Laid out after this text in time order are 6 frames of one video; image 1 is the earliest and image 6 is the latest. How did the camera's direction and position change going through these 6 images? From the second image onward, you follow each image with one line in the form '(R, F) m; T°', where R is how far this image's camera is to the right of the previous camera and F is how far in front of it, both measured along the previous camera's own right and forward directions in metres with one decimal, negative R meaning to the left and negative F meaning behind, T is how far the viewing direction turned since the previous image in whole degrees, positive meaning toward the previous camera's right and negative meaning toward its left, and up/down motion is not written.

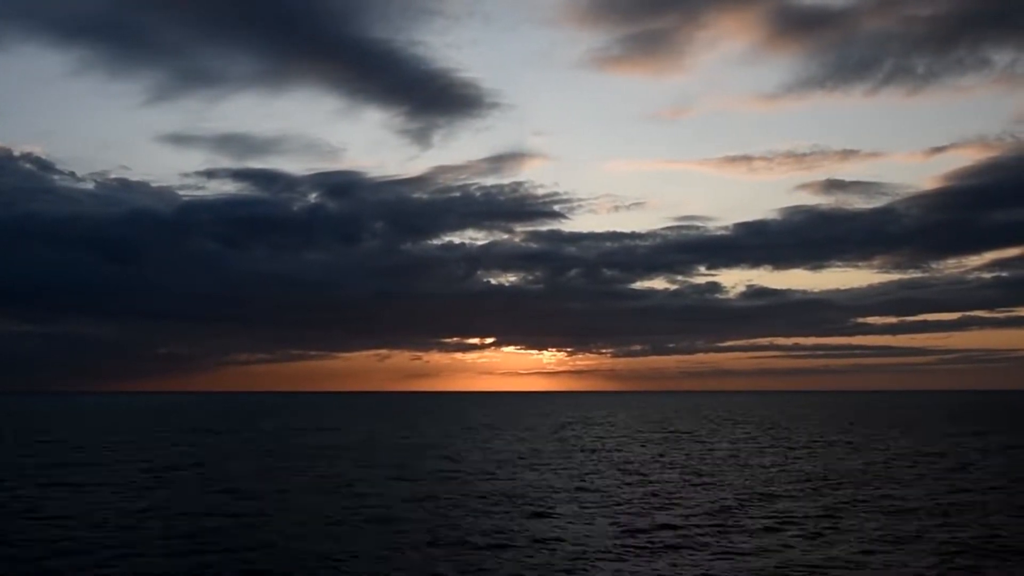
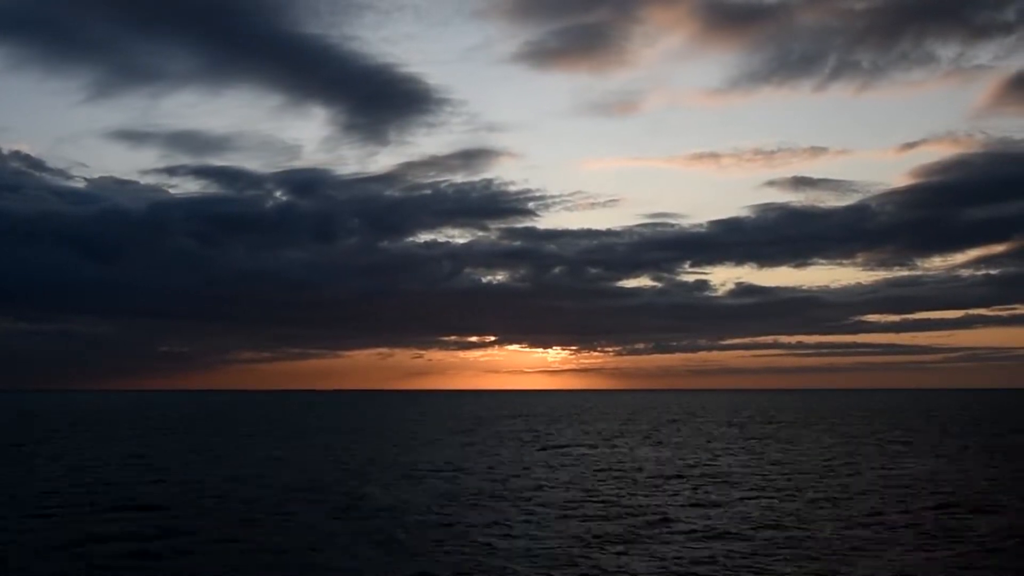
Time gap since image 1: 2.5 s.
(-16.3, +13.5) m; 0°
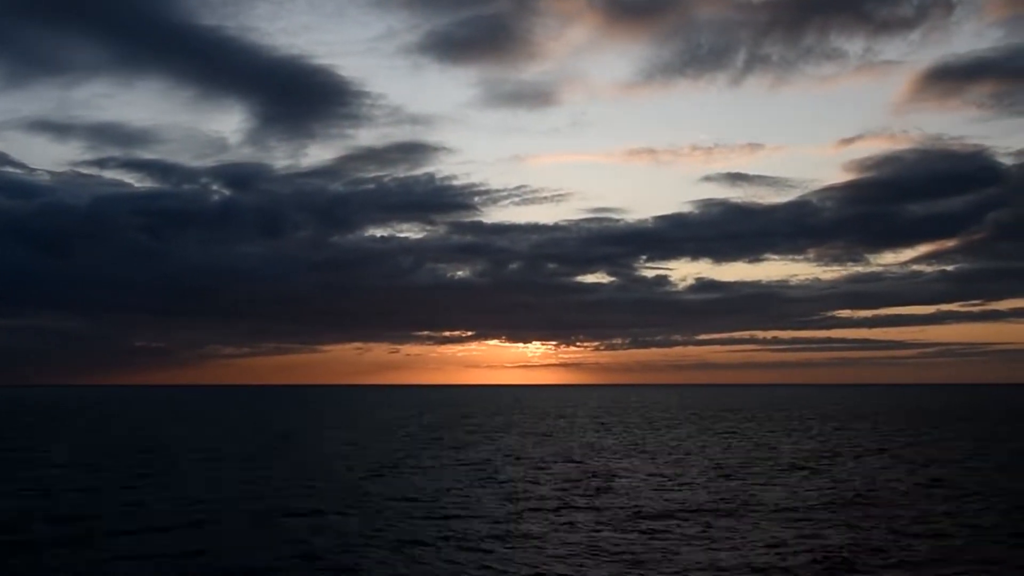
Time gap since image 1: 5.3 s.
(-18.7, +0.8) m; +2°
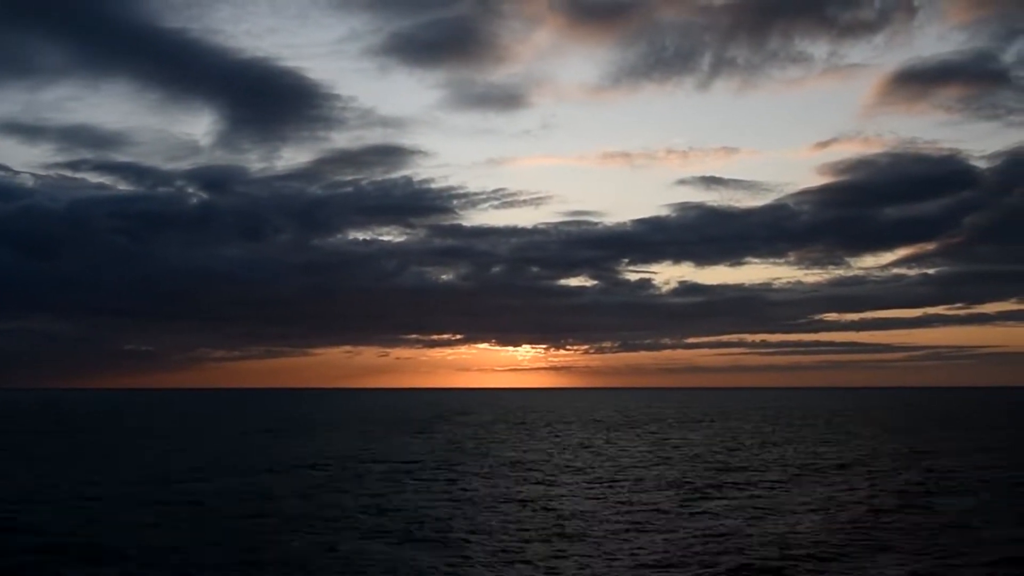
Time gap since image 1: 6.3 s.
(-14.8, -7.6) m; +1°
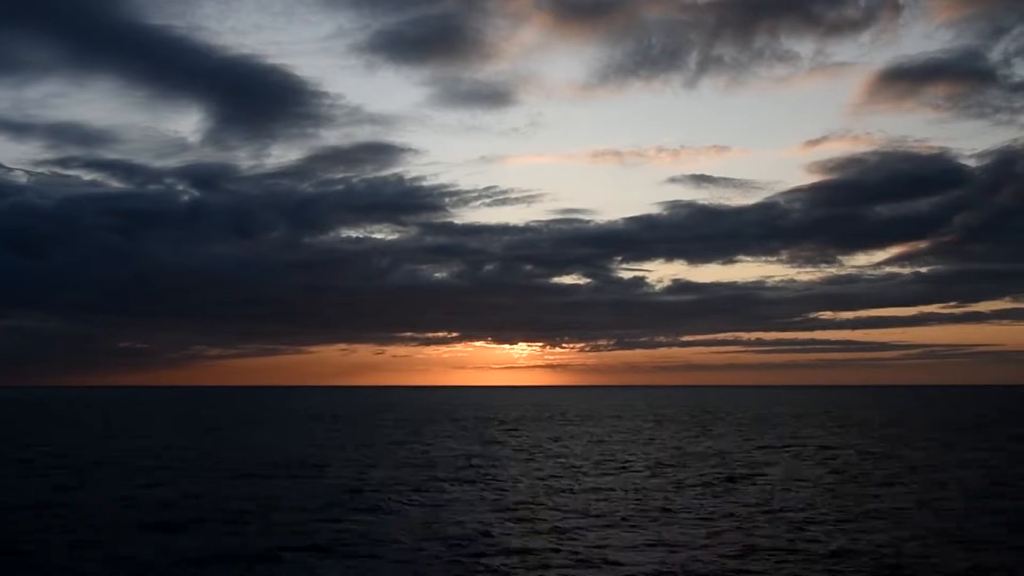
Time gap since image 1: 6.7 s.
(-6.0, +3.1) m; 0°
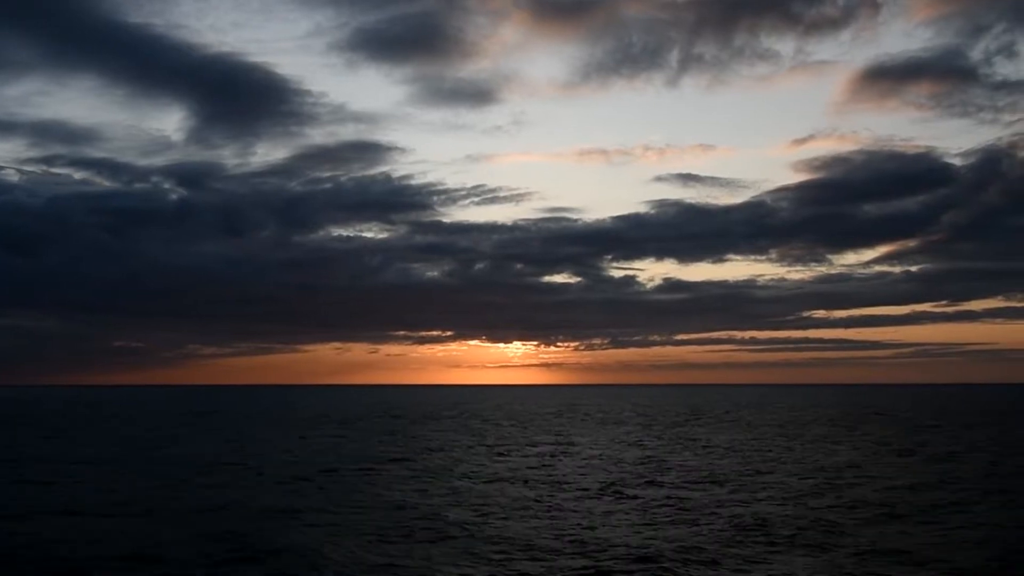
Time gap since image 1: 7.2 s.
(-9.3, -8.2) m; 0°
